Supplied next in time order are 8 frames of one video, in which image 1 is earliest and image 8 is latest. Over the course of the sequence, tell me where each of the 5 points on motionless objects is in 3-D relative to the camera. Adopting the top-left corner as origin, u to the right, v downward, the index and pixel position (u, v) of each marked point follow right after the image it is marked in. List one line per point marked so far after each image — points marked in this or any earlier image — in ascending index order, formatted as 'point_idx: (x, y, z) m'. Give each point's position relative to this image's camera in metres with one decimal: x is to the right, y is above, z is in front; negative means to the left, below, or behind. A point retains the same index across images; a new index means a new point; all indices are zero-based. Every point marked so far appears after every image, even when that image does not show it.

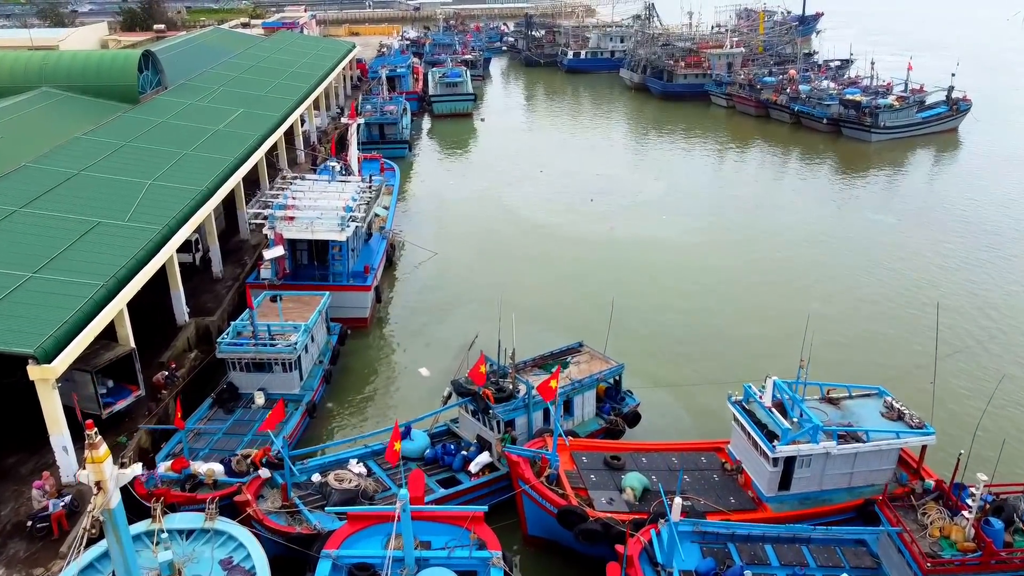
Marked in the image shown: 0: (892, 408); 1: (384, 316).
0: (+6.6, -2.1, +11.1) m
1: (-3.6, -0.8, +17.7) m
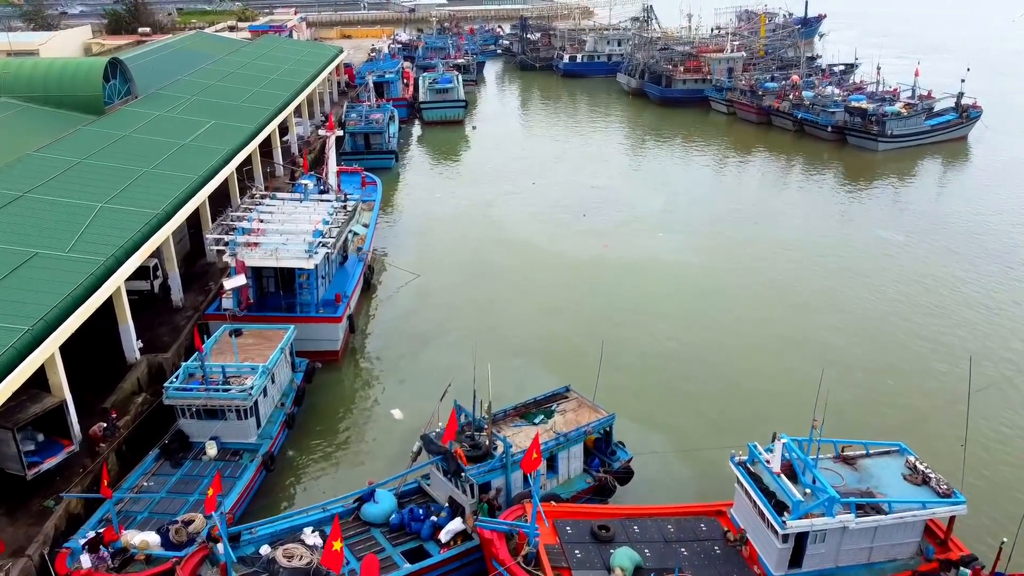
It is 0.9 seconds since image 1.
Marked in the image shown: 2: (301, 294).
0: (+6.2, -2.8, +9.8) m
1: (-4.0, -1.5, +16.4) m
2: (-4.9, -0.1, +15.0) m
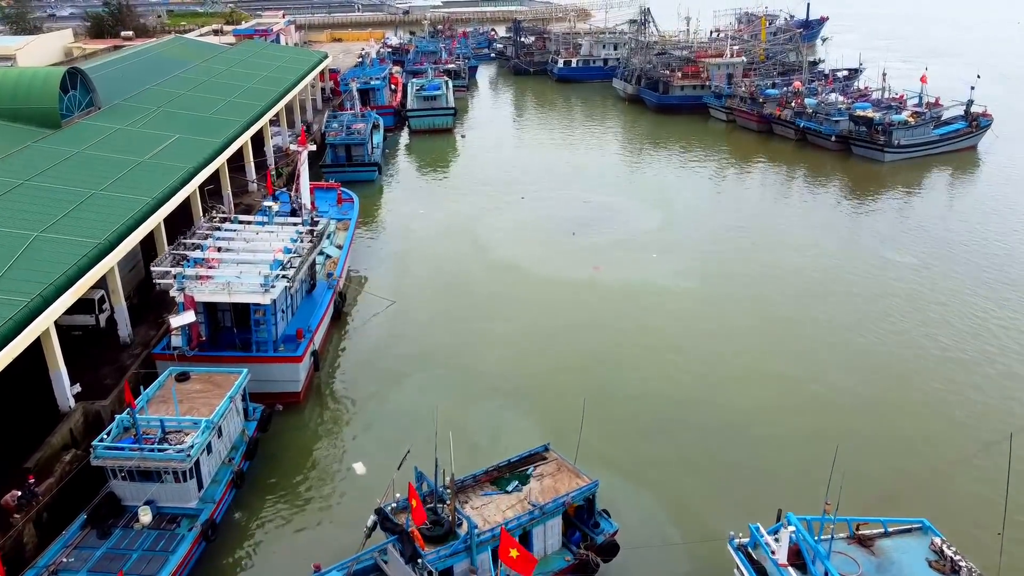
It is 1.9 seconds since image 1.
0: (+5.7, -3.6, +8.5) m
1: (-4.4, -2.3, +15.1) m
2: (-5.4, -0.9, +13.6) m
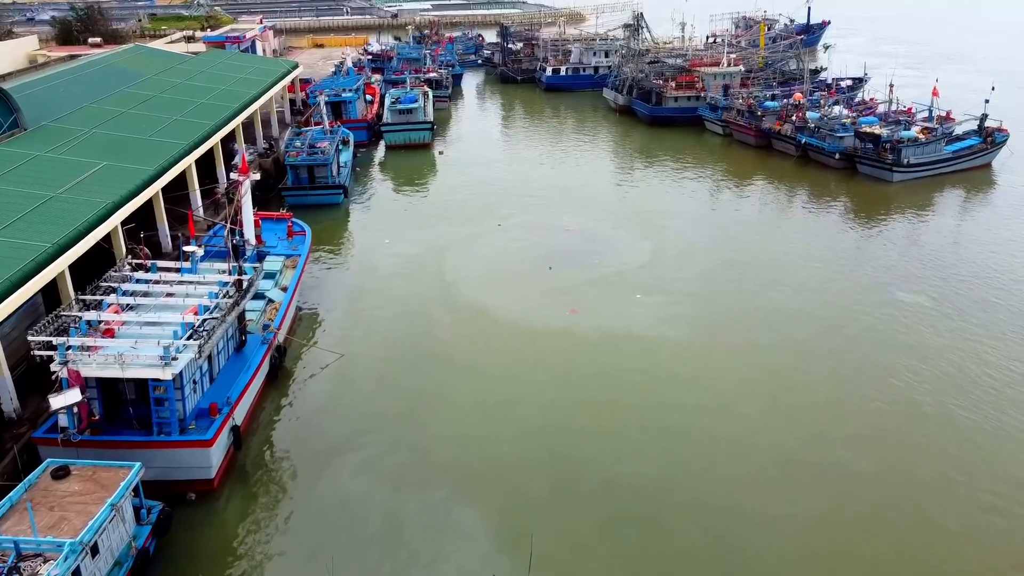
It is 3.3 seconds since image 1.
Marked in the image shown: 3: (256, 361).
0: (+4.9, -4.8, +6.3) m
1: (-5.3, -3.5, +12.9) m
2: (-6.3, -2.2, +11.5) m
3: (-5.6, -1.6, +14.0) m
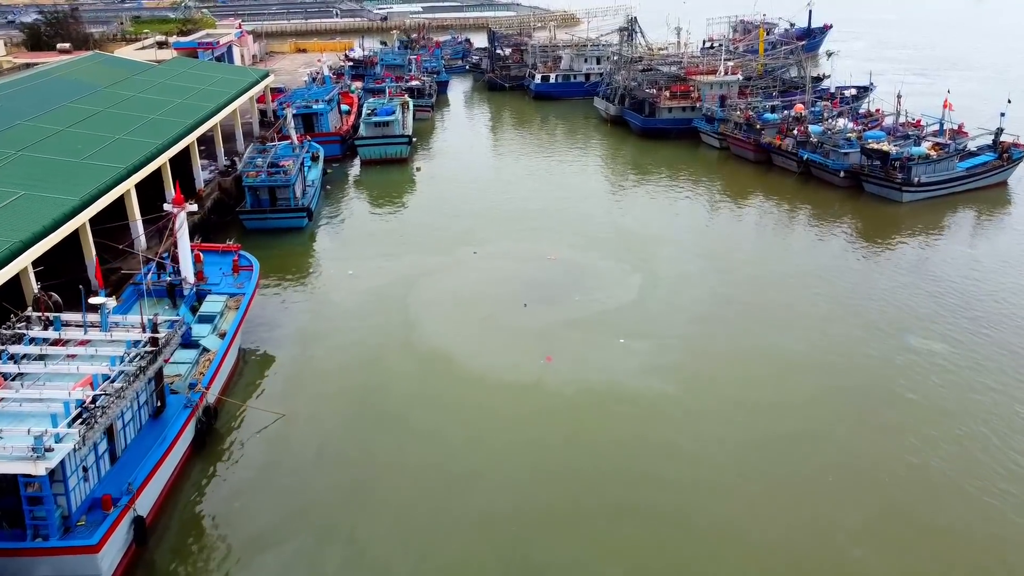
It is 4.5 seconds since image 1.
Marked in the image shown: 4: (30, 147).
0: (+4.1, -5.9, +4.4) m
1: (-6.1, -4.6, +11.0) m
2: (-7.1, -3.3, +9.5) m
3: (-6.4, -2.7, +12.1) m
4: (-13.9, +4.1, +18.5) m
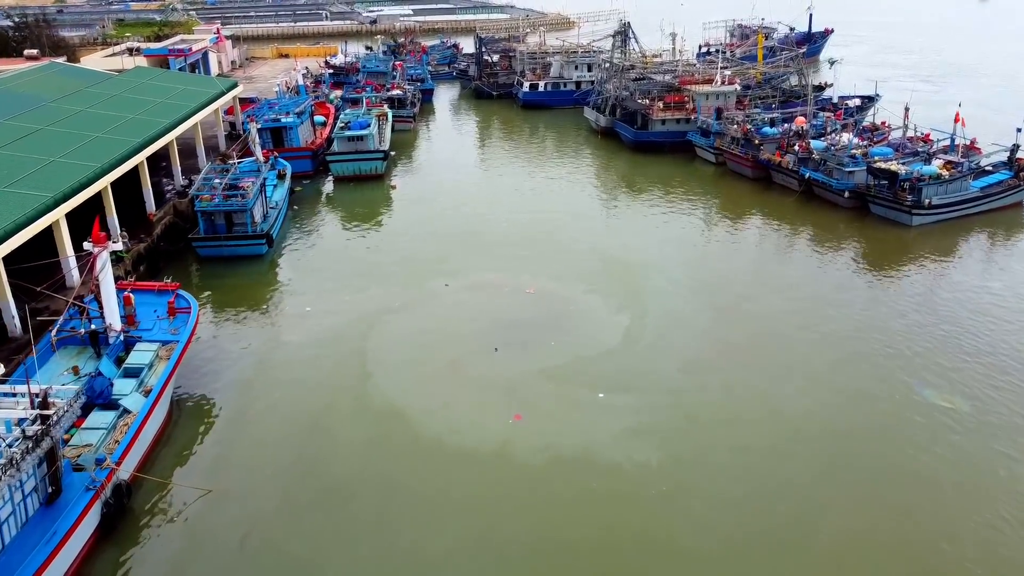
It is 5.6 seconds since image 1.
0: (+3.3, -7.0, +2.6) m
1: (-6.8, -5.7, +9.2) m
2: (-7.8, -4.3, +7.7) m
3: (-7.1, -3.8, +10.3) m
4: (-14.7, +3.0, +16.7) m
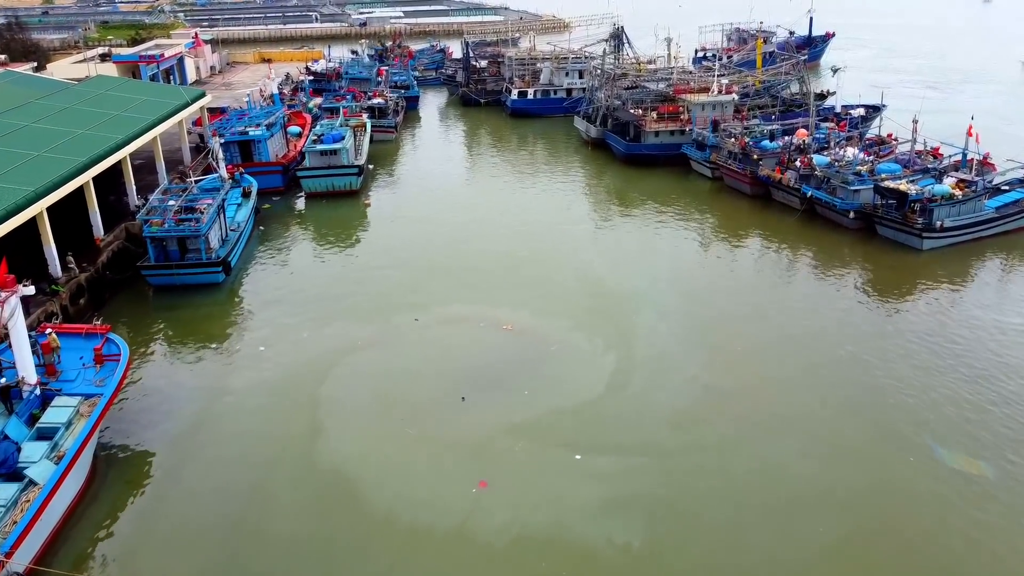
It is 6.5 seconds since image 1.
0: (+2.6, -7.9, +1.0) m
1: (-7.5, -6.7, +7.5) m
2: (-8.5, -5.3, +6.1) m
3: (-7.8, -4.7, +8.6) m
4: (-15.4, +2.0, +15.1) m
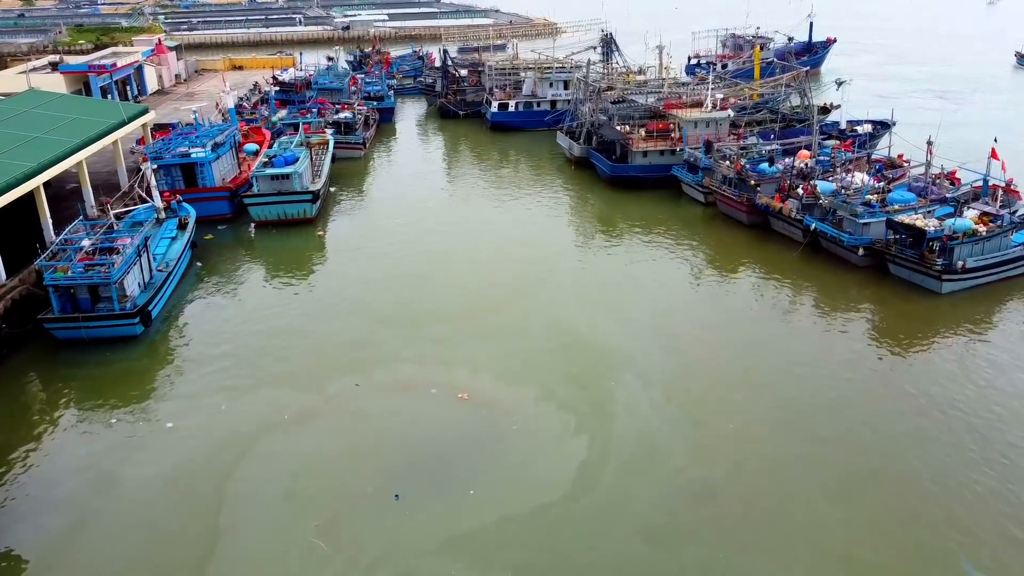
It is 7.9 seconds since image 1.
0: (+1.6, -9.4, -1.5) m
1: (-8.6, -8.1, +5.0) m
2: (-9.5, -6.7, +3.6) m
3: (-8.8, -6.1, +6.1) m
4: (-16.4, +0.6, +12.5) m
